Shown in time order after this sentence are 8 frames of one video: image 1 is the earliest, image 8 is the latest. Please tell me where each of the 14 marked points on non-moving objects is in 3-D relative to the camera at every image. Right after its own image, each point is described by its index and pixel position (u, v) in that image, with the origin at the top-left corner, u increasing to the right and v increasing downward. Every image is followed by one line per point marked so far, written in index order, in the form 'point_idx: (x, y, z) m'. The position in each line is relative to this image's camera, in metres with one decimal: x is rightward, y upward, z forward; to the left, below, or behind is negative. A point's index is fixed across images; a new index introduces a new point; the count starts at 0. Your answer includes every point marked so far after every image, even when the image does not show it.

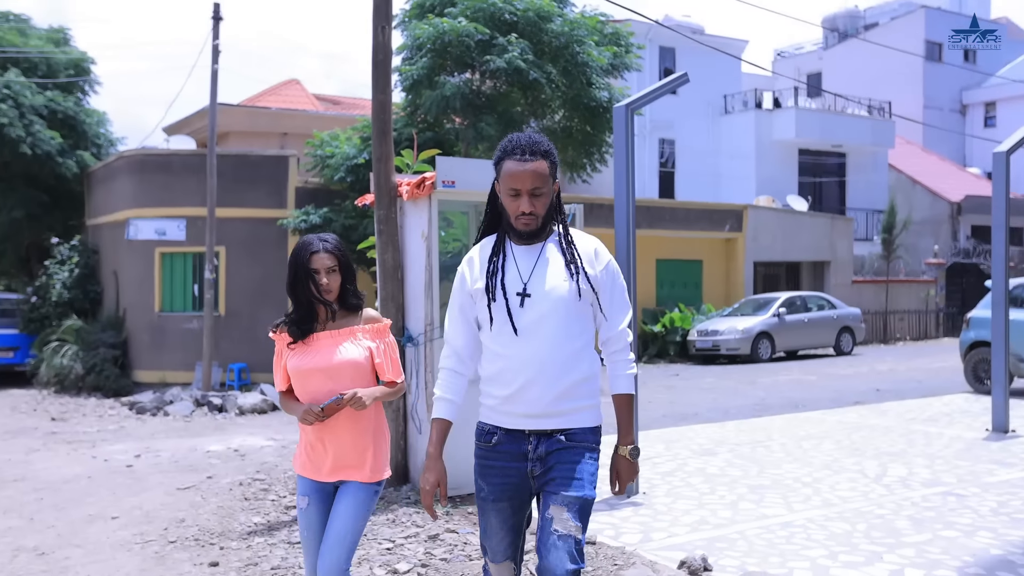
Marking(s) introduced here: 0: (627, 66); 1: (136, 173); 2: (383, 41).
0: (+1.9, +3.6, +15.8) m
1: (-6.4, +2.0, +16.5) m
2: (-0.9, +1.7, +6.7) m
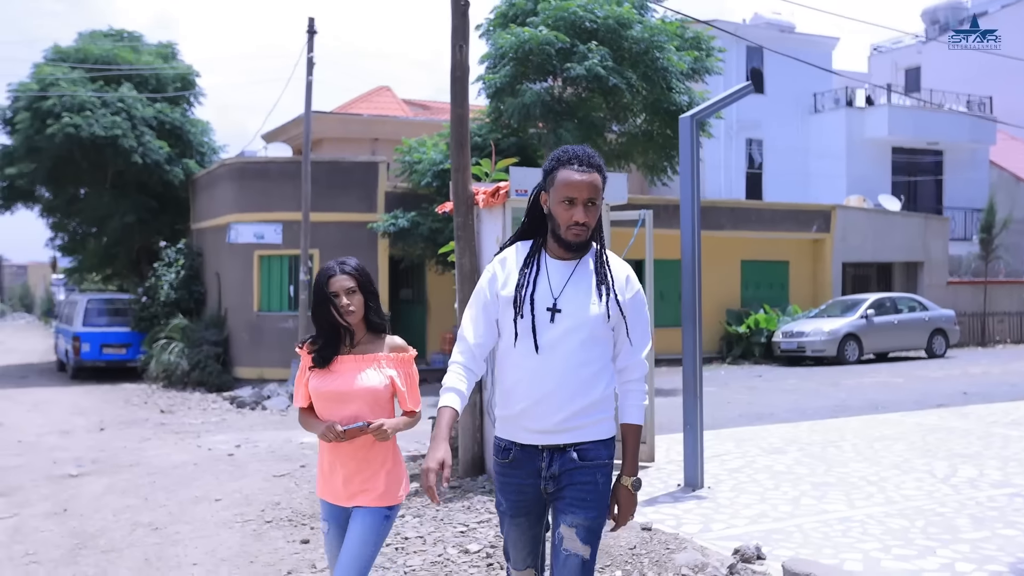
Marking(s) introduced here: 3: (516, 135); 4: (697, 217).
0: (+3.3, +3.6, +15.9) m
1: (-5.0, +2.0, +17.4) m
2: (-0.4, +1.7, +7.2) m
3: (+0.1, +2.5, +15.5) m
4: (+1.4, +0.6, +7.2) m
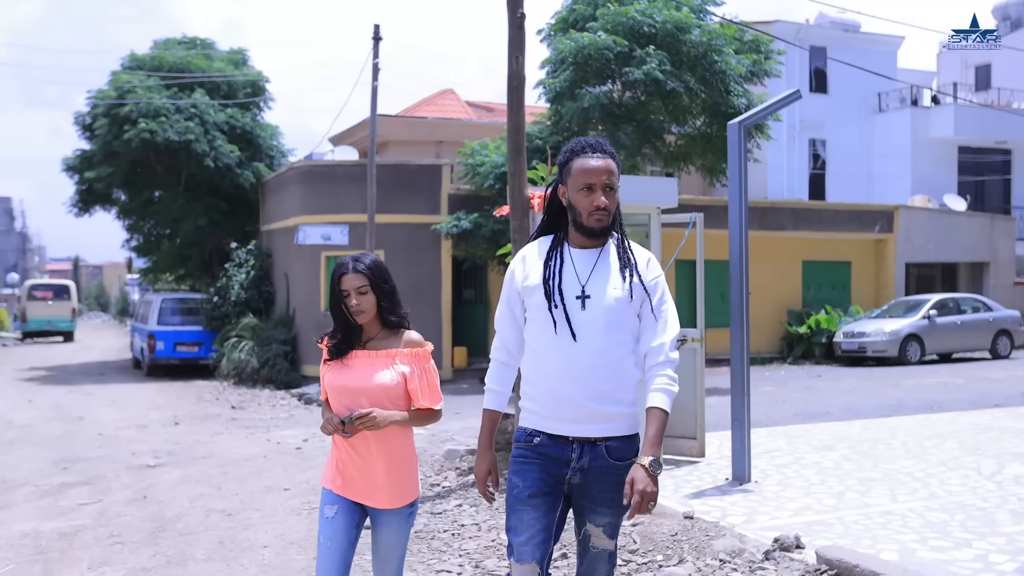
0: (+4.2, +3.6, +16.0) m
1: (-3.9, +2.0, +18.1) m
2: (0.0, +1.7, +7.5) m
3: (+1.1, +2.5, +15.8) m
4: (+1.8, +0.6, +7.4) m
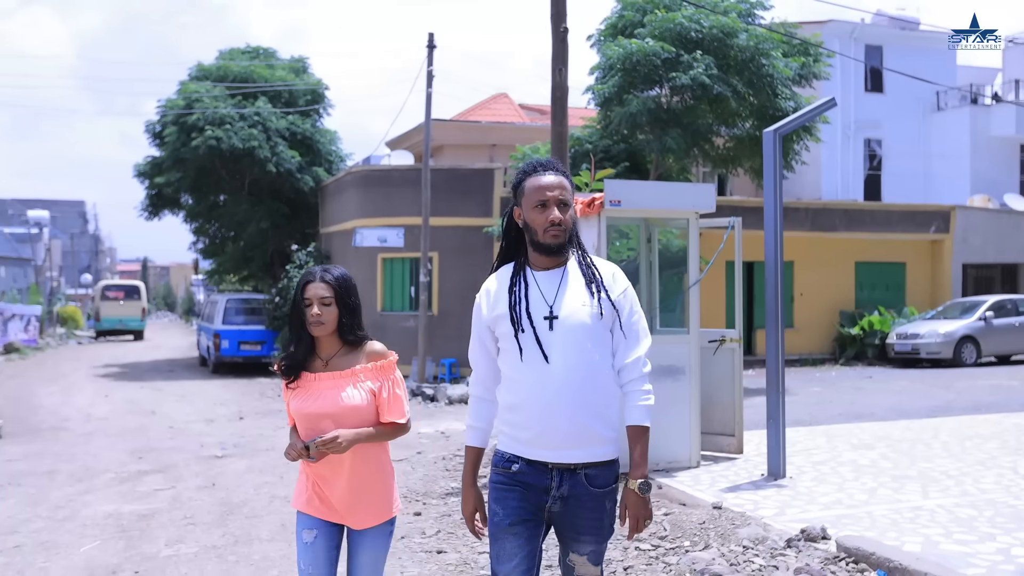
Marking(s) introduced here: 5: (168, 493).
0: (+5.1, +3.6, +16.1) m
1: (-2.9, +2.0, +18.6) m
2: (+0.4, +1.7, +7.9) m
3: (+1.9, +2.5, +16.1) m
4: (+2.1, +0.6, +7.6) m
5: (-2.8, -1.7, +7.9) m
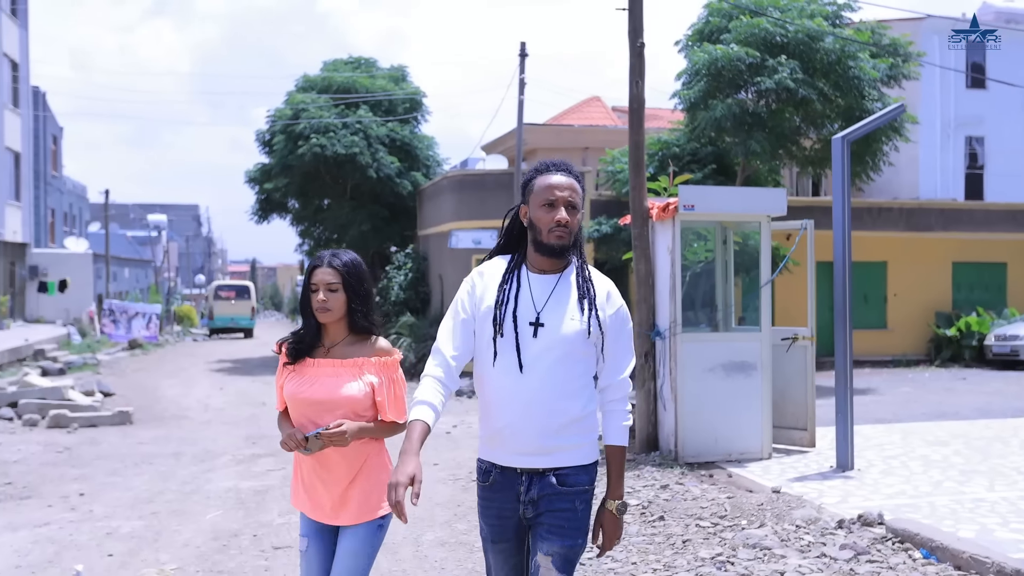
0: (+6.6, +3.6, +16.0) m
1: (-1.1, +2.0, +19.4) m
2: (+1.1, +1.7, +8.4) m
3: (+3.4, +2.5, +16.4) m
4: (+2.8, +0.6, +8.0) m
5: (-2.1, -1.7, +8.8) m
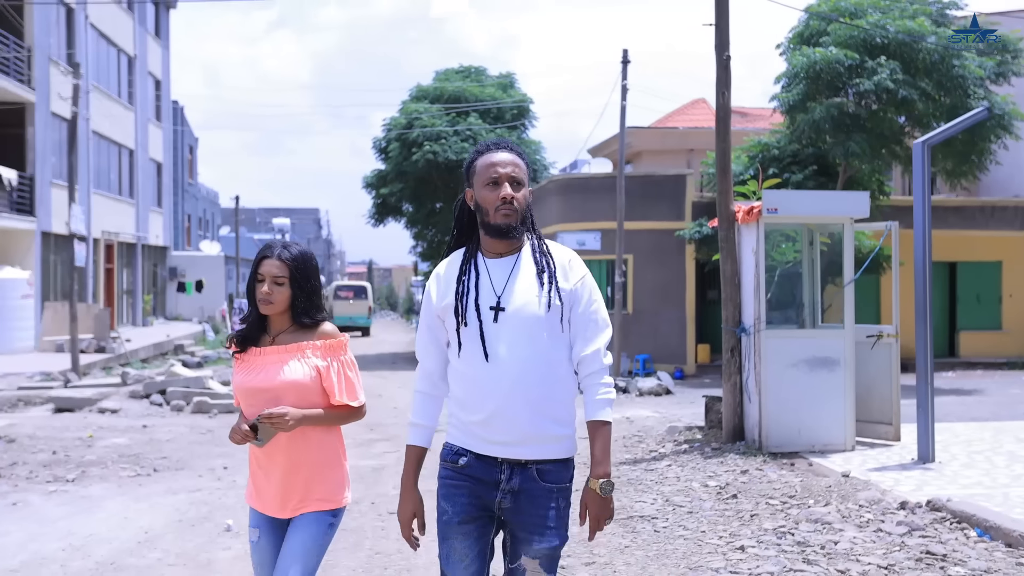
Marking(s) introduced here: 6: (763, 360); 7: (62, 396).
0: (+8.3, +3.6, +15.9) m
1: (+1.1, +2.0, +20.1) m
2: (+2.0, +1.7, +8.9) m
3: (+5.2, +2.5, +16.6) m
4: (+3.6, +0.6, +8.3) m
5: (-1.2, -1.7, +9.6) m
6: (+2.3, -0.6, +8.6) m
7: (-6.1, -1.5, +13.1) m
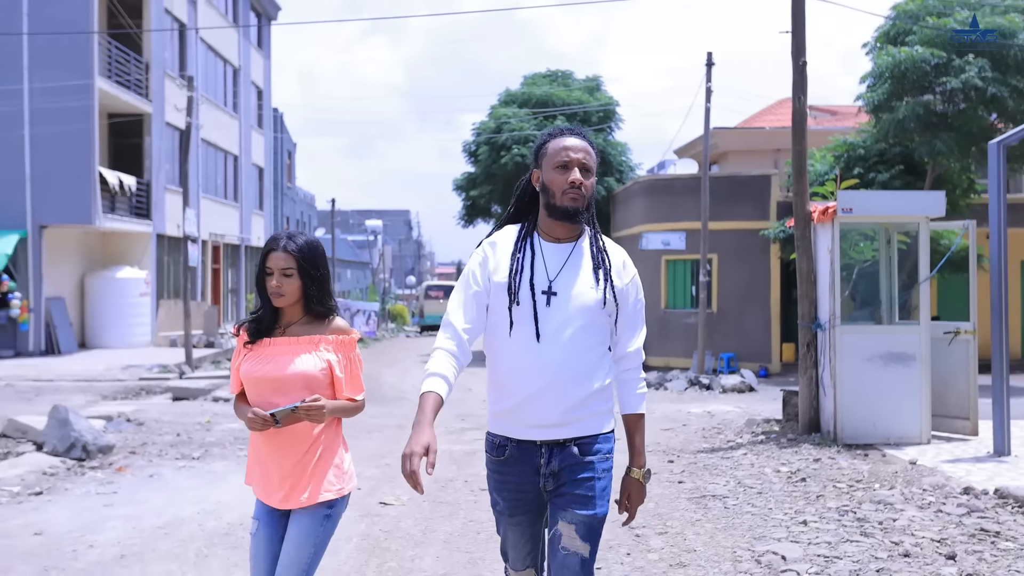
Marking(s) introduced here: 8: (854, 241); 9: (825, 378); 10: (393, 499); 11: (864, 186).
0: (+9.7, +3.6, +15.6) m
1: (+2.9, +2.0, +20.5) m
2: (+2.8, +1.7, +9.2) m
3: (+6.7, +2.5, +16.6) m
4: (+4.4, +0.6, +8.5) m
5: (-0.3, -1.7, +10.3) m
6: (+3.0, -0.6, +9.0) m
7: (-4.9, -1.4, +14.2) m
8: (+3.2, +0.4, +9.0) m
9: (+3.0, -0.9, +9.1) m
10: (-0.9, -1.5, +6.8) m
11: (+6.3, +1.8, +17.1) m
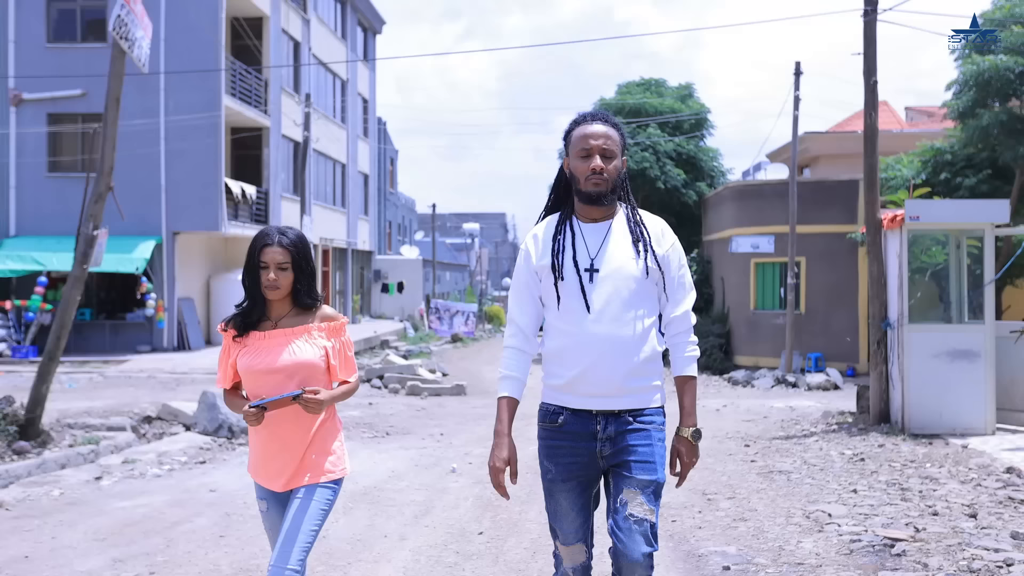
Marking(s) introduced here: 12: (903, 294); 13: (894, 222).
0: (+11.3, +3.6, +15.7) m
1: (+5.0, +2.0, +21.2) m
2: (+3.7, +1.7, +10.0) m
3: (+8.4, +2.4, +16.9) m
4: (+5.2, +0.6, +9.1) m
5: (+0.8, -1.7, +11.3) m
6: (+4.0, -0.6, +9.7) m
7: (-3.4, -1.5, +15.7) m
8: (+4.1, +0.4, +9.8) m
9: (+3.9, -0.9, +9.9) m
10: (-0.1, -1.5, +7.9) m
11: (+8.0, +1.8, +17.5) m
12: (+4.0, -0.1, +9.7) m
13: (+3.9, +0.7, +9.8) m
